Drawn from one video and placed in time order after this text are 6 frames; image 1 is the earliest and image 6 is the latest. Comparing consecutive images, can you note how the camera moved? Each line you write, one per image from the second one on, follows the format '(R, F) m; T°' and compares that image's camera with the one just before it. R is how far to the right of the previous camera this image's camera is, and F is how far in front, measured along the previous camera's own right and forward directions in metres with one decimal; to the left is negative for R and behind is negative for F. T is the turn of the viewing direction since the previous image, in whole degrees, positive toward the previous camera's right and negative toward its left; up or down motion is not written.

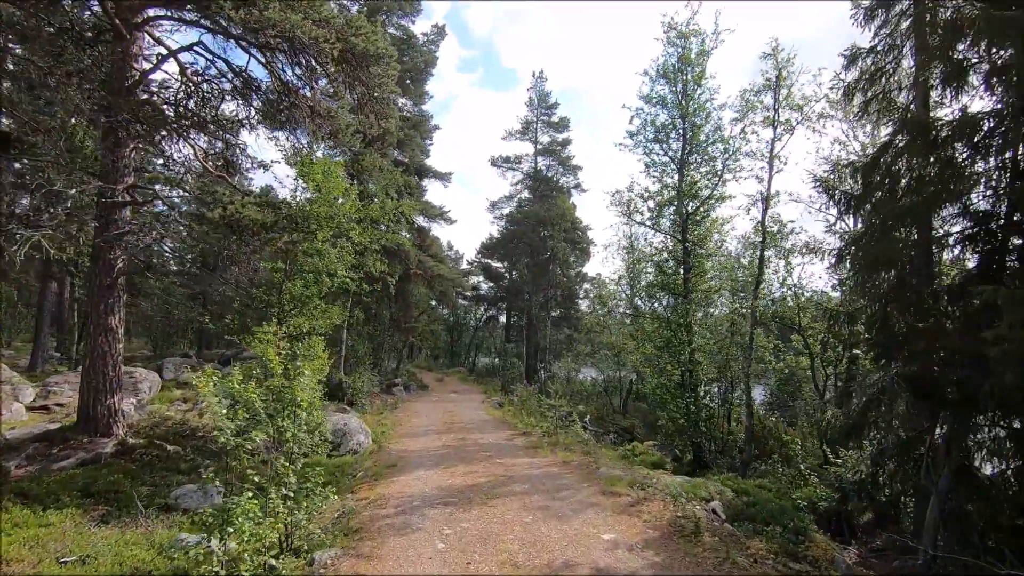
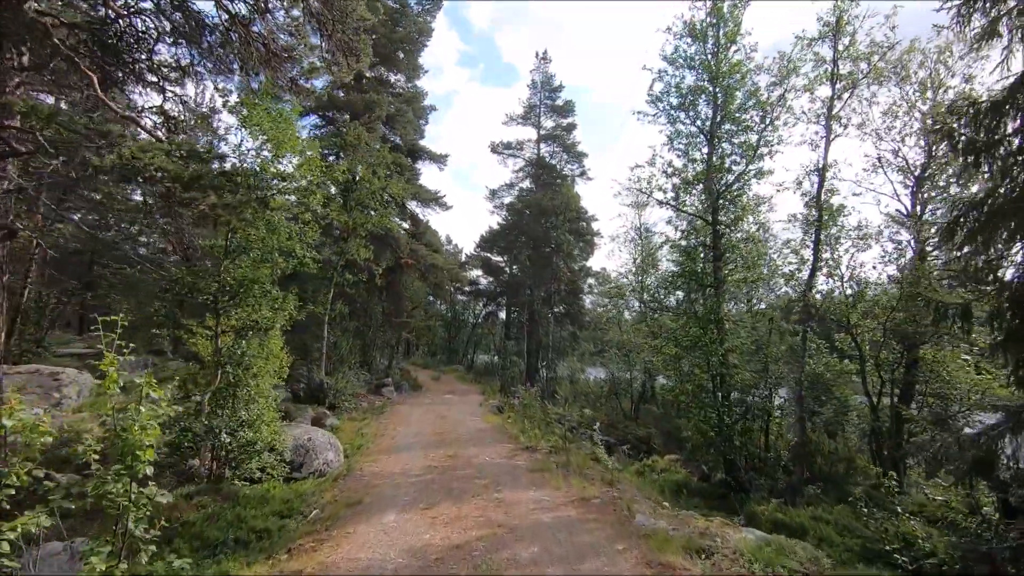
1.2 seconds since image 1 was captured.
(0.0, +2.2) m; 0°
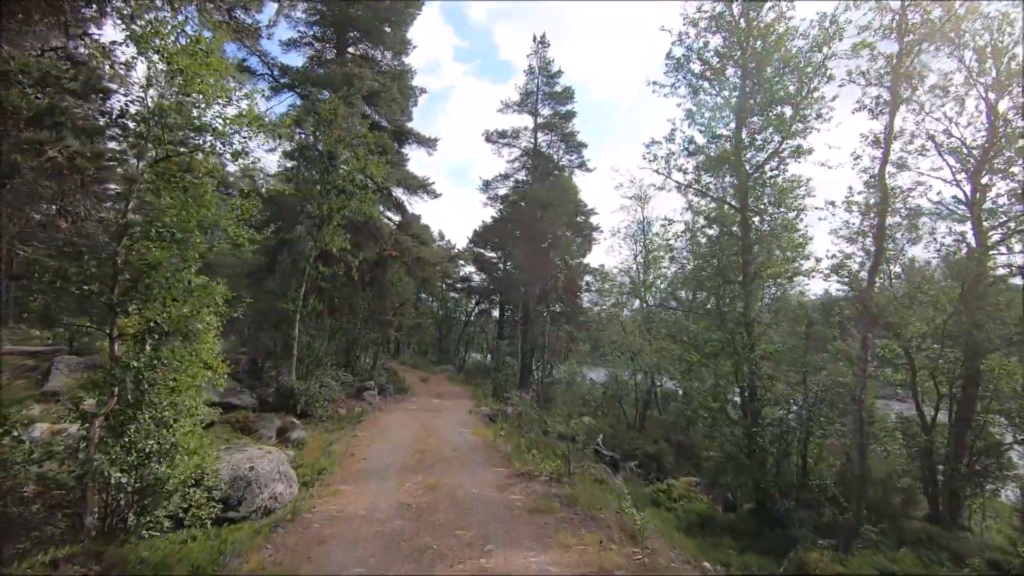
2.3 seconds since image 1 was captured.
(0.0, +2.0) m; +1°
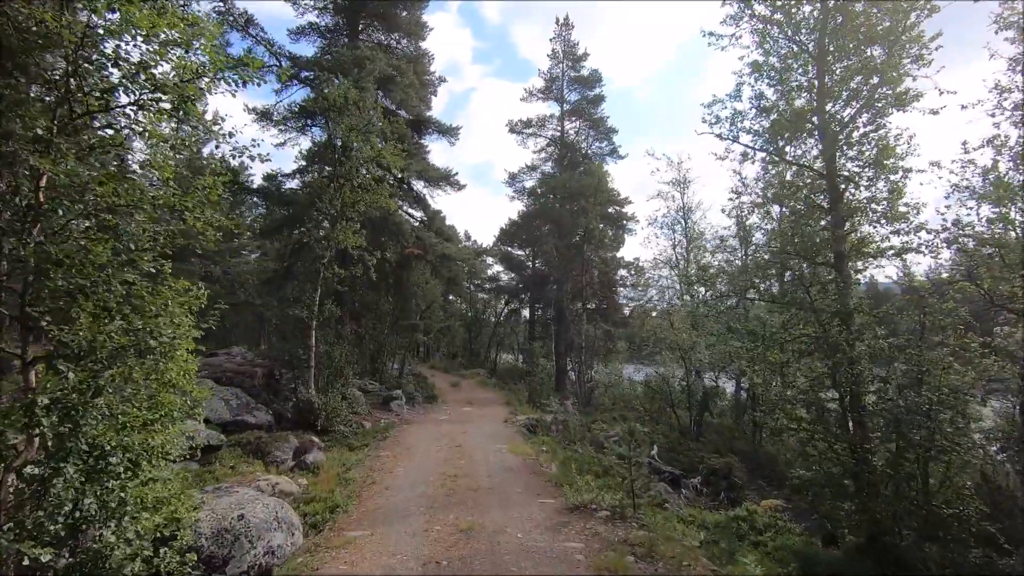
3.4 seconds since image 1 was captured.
(-0.2, +1.8) m; -3°
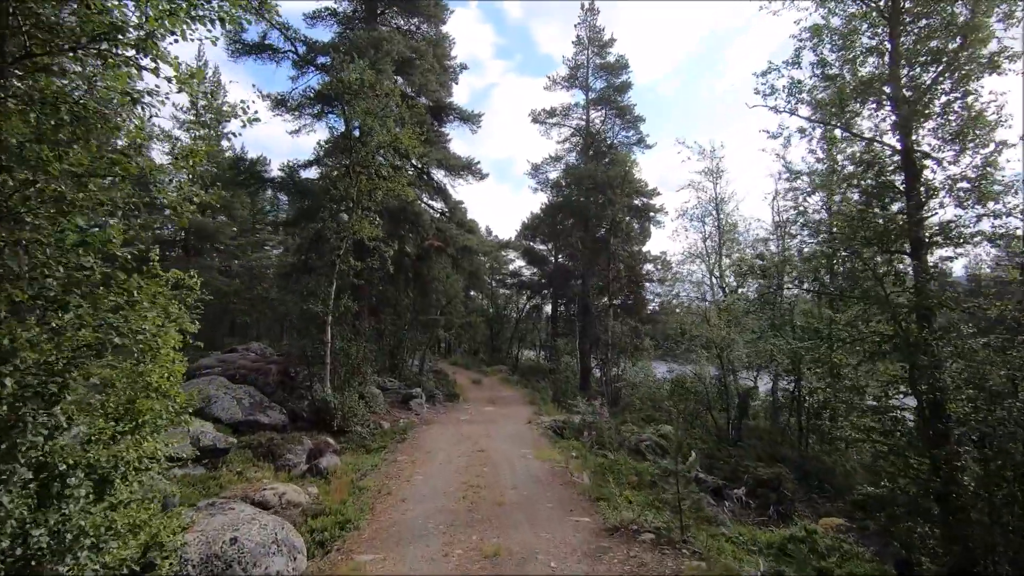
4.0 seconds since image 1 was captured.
(-0.1, +1.0) m; -2°
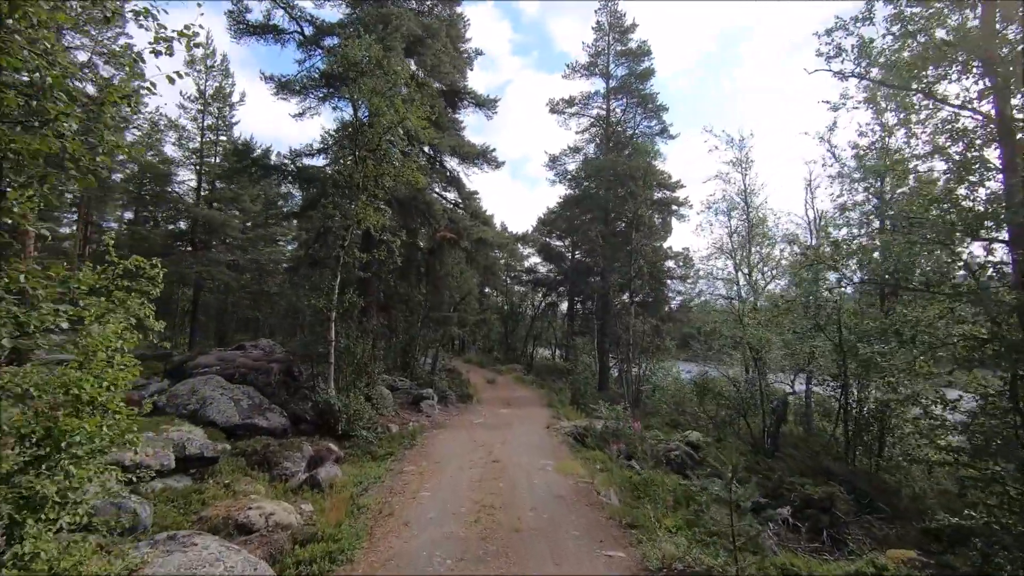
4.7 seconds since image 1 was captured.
(-0.1, +1.1) m; -2°
